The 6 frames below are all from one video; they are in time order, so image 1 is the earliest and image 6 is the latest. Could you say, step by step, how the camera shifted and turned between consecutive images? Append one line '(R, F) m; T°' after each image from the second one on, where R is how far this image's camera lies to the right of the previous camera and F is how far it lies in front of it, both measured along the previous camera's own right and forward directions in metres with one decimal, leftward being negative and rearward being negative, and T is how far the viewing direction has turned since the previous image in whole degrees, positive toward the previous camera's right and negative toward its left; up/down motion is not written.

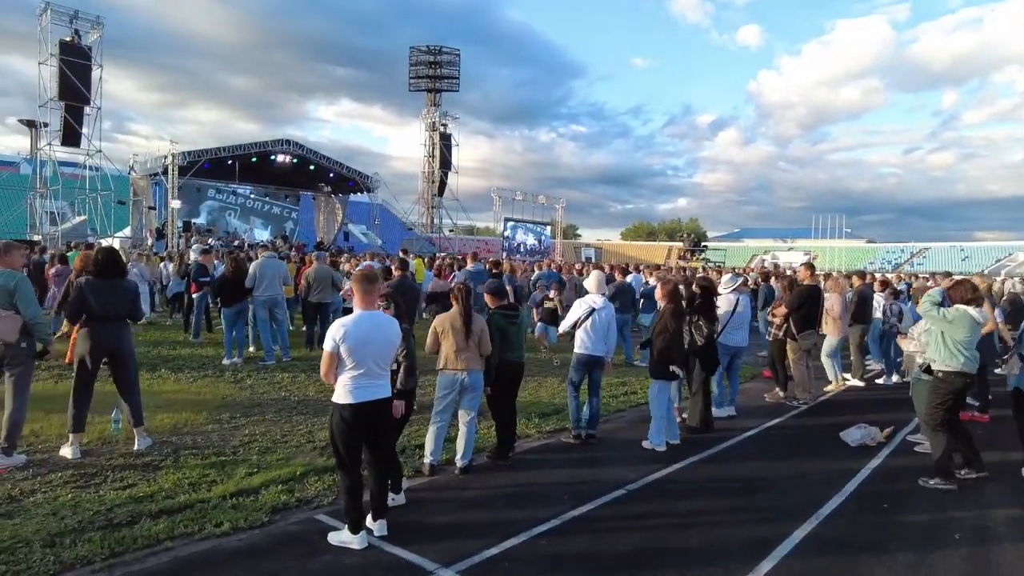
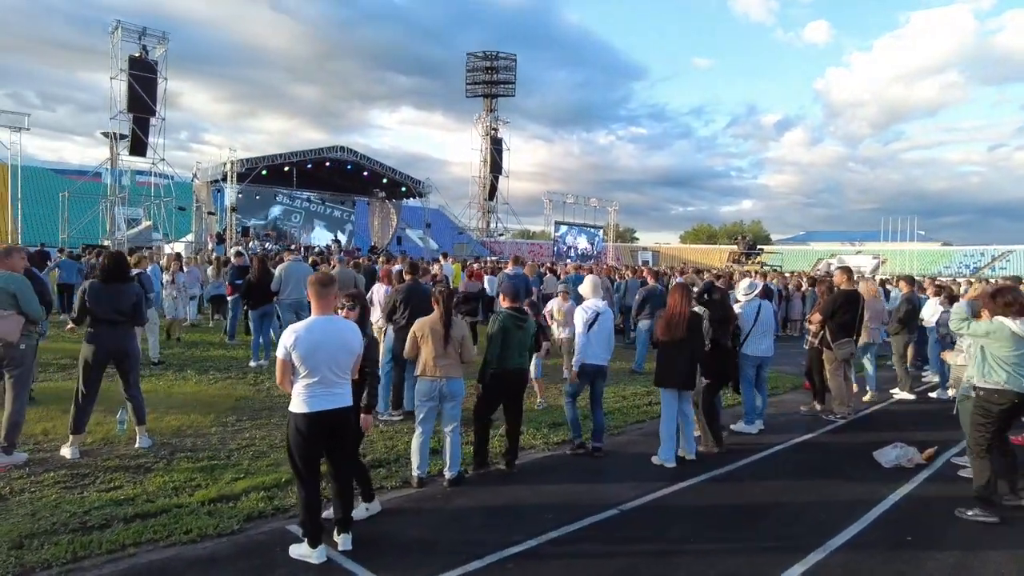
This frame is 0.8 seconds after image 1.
(+0.6, +0.3) m; -5°
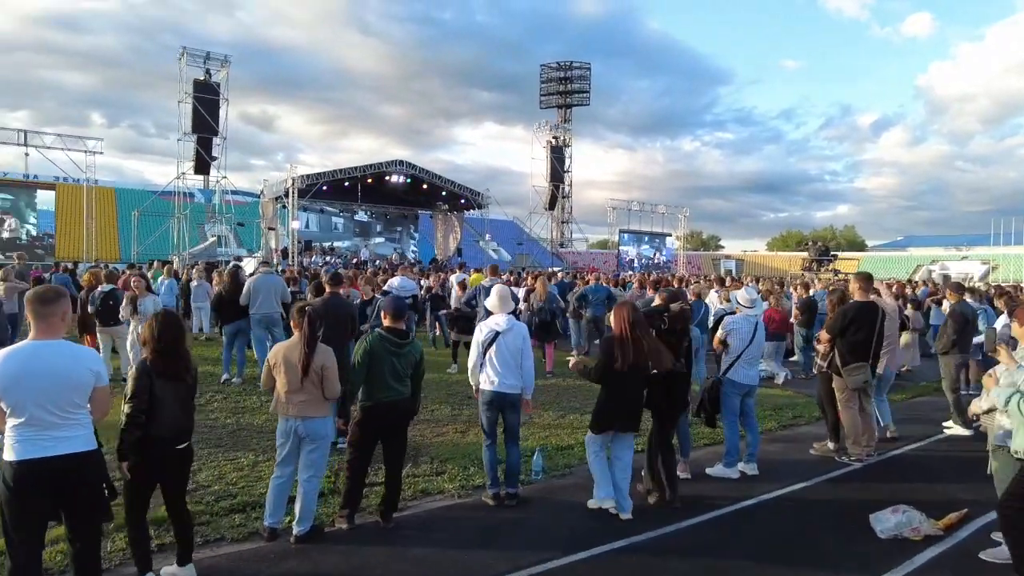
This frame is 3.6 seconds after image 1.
(+1.6, +1.2) m; -7°
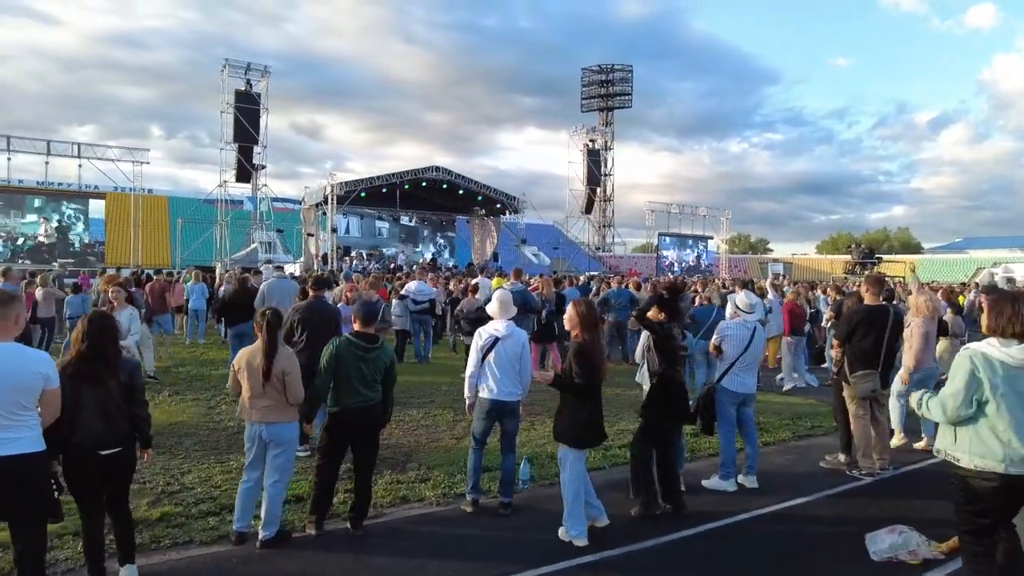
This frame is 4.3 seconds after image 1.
(+0.6, +0.2) m; -4°
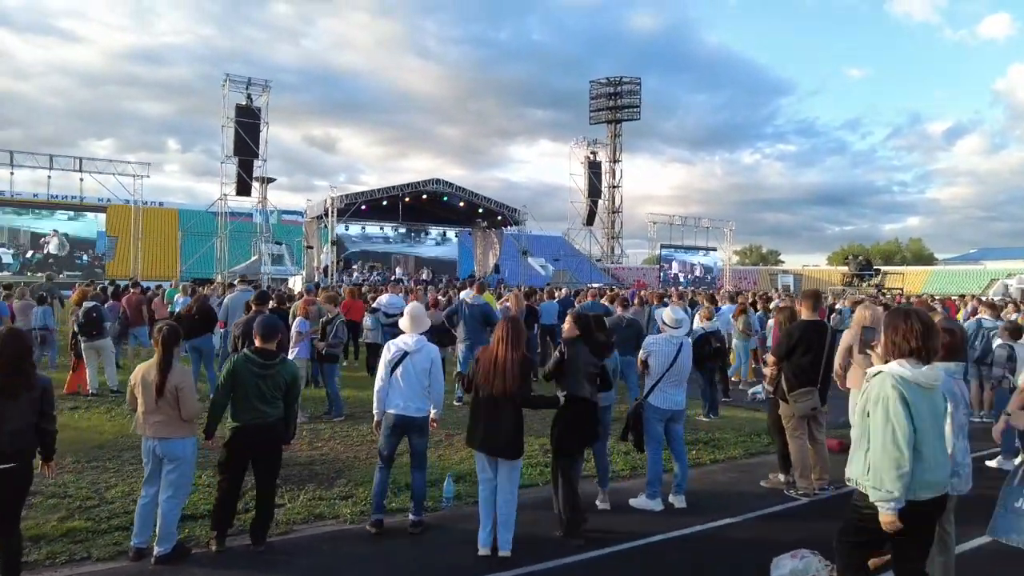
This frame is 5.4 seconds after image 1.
(+0.8, +0.1) m; -1°
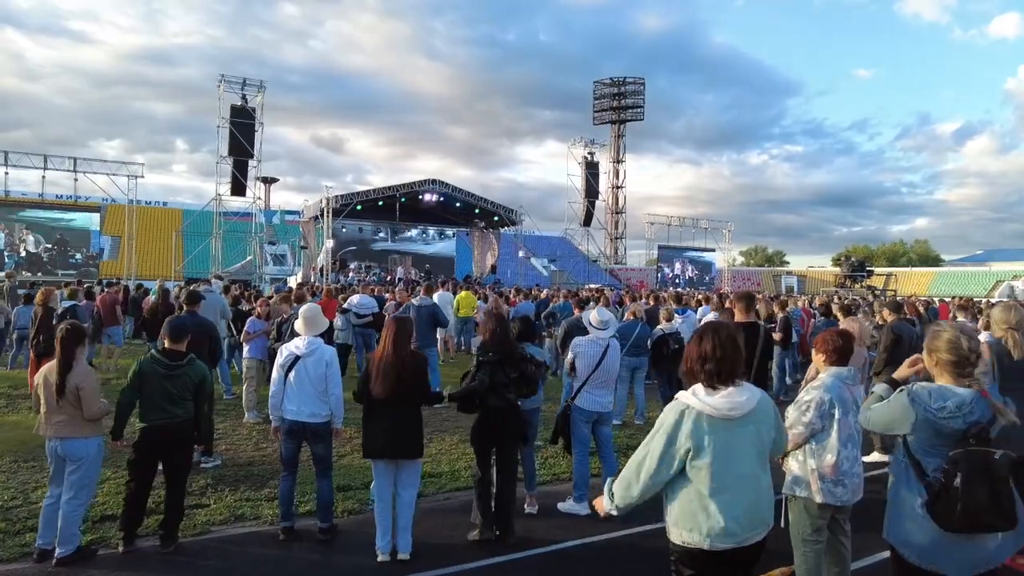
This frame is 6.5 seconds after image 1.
(+0.7, +0.1) m; -1°
